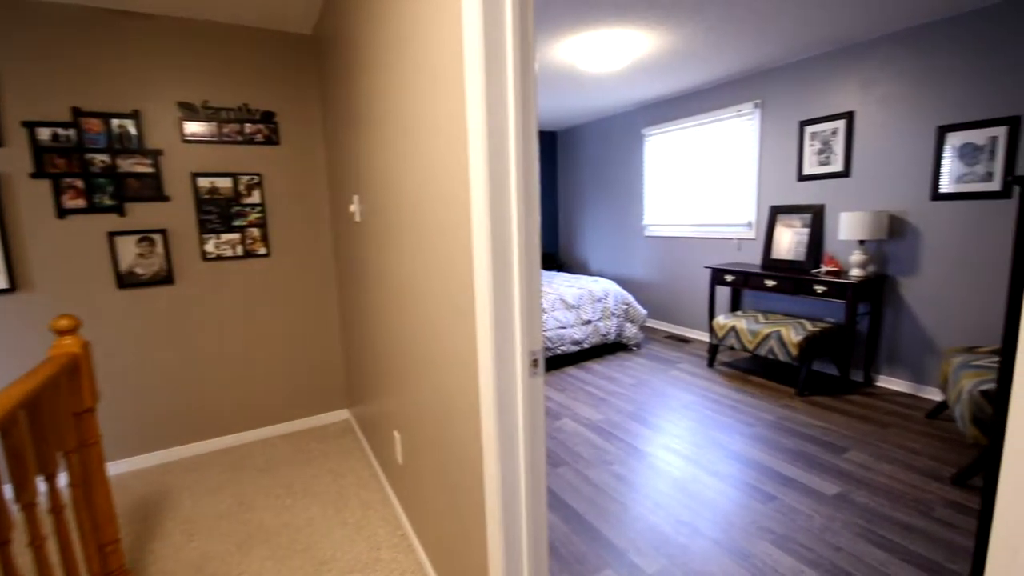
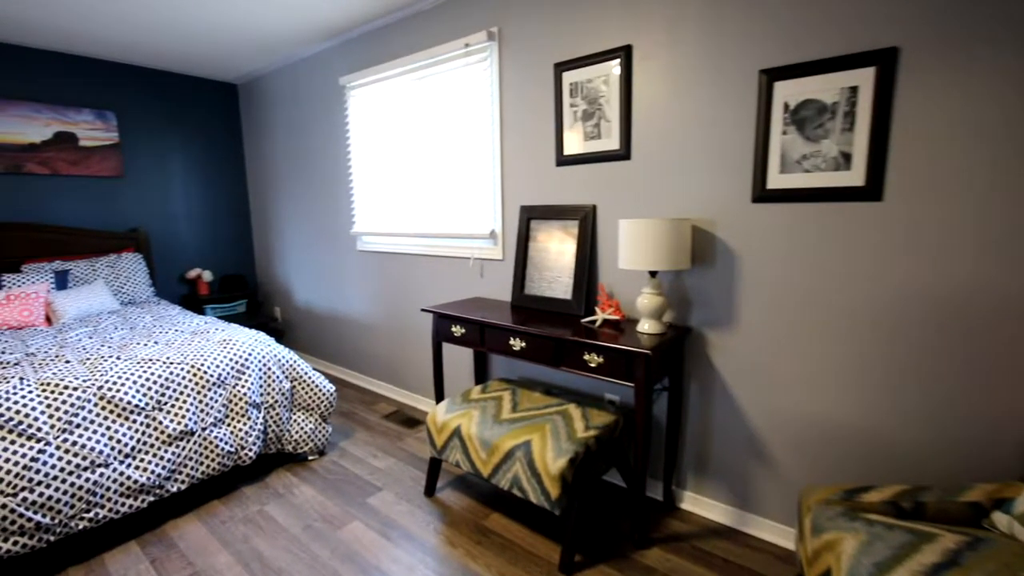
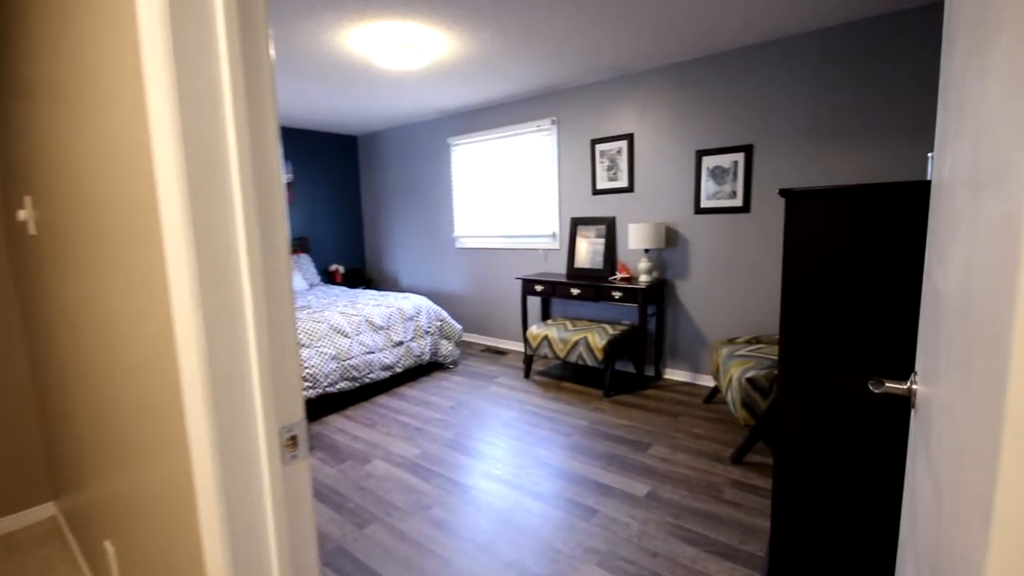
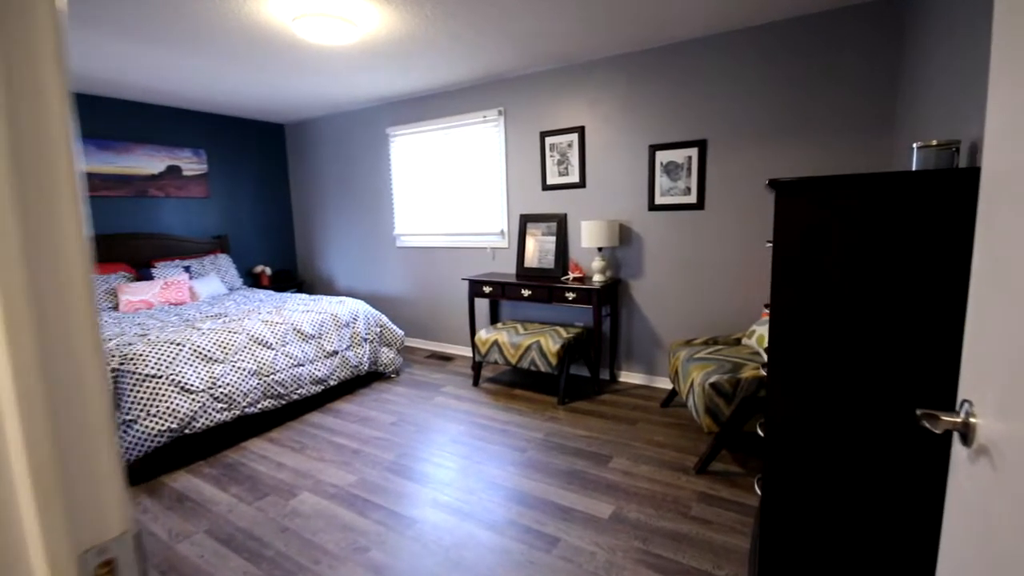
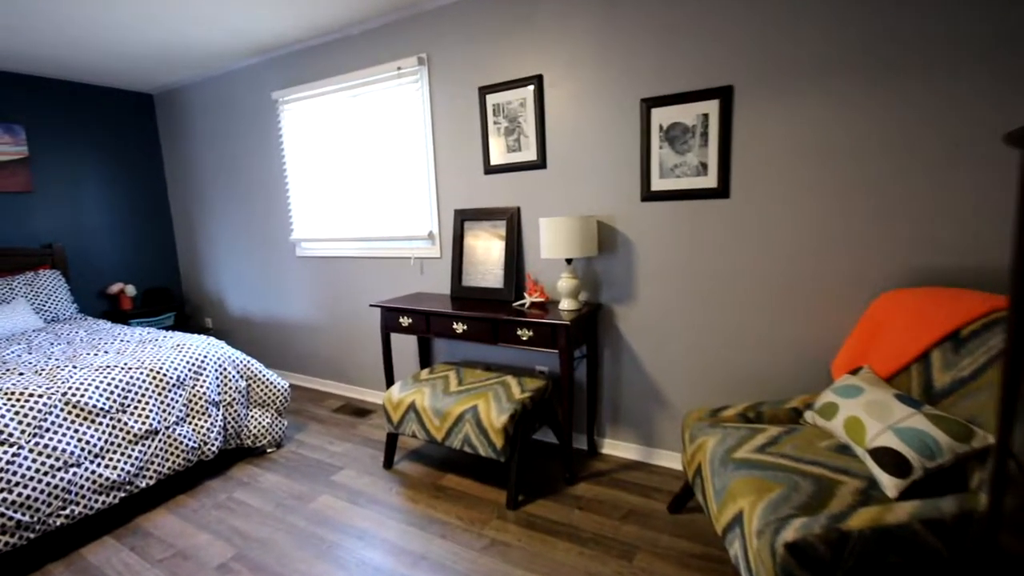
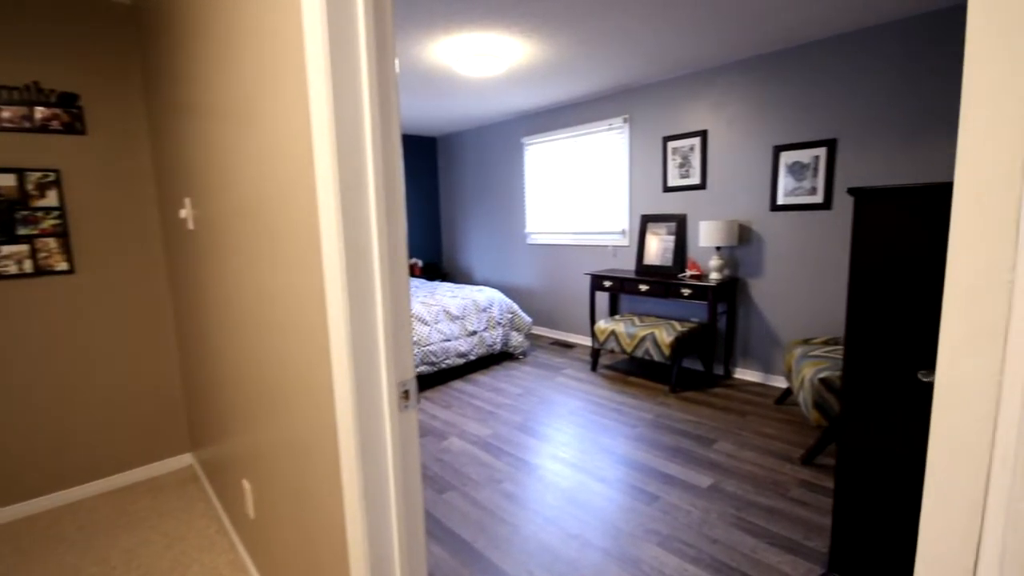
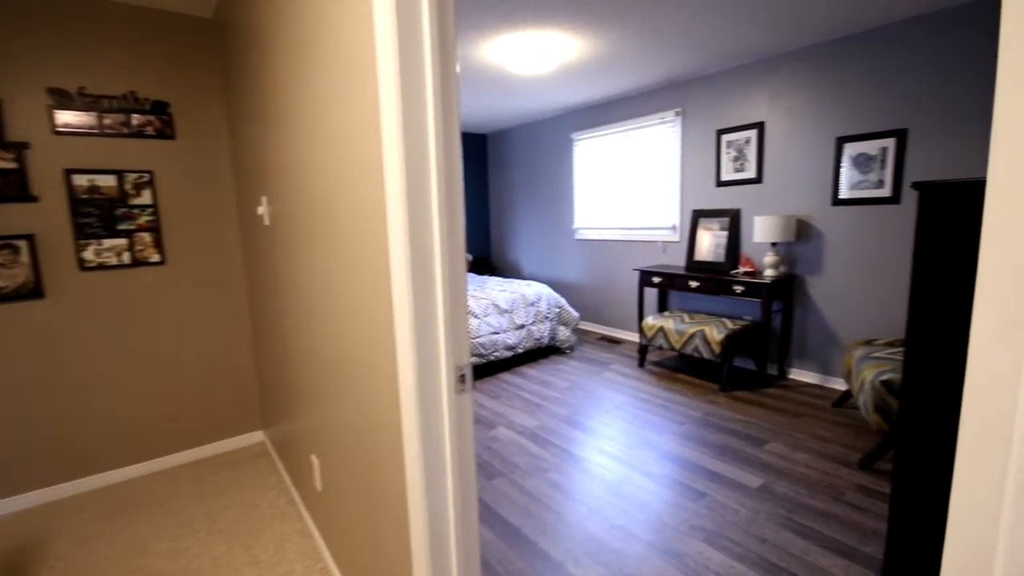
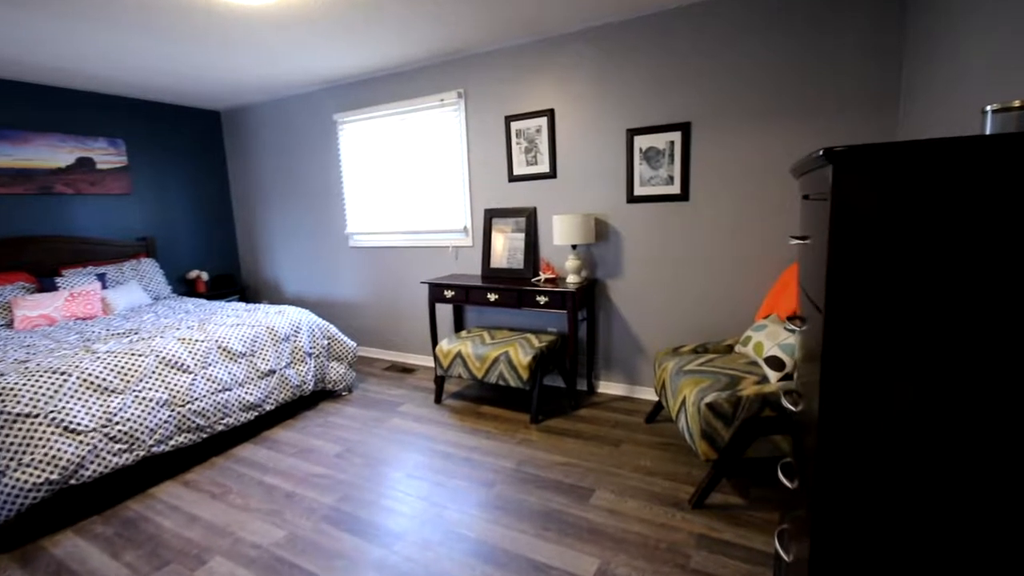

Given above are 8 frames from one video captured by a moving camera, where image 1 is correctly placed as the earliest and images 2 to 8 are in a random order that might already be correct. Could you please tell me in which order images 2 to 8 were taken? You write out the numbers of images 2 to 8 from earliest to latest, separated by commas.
7, 6, 3, 4, 8, 5, 2
